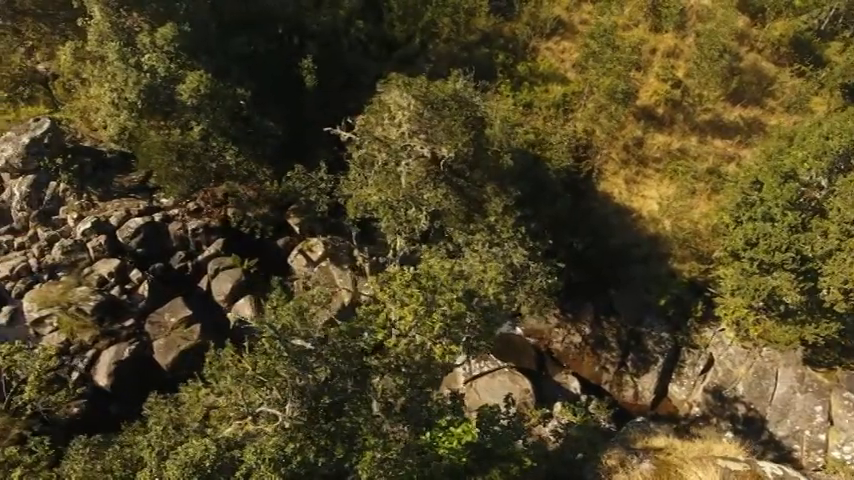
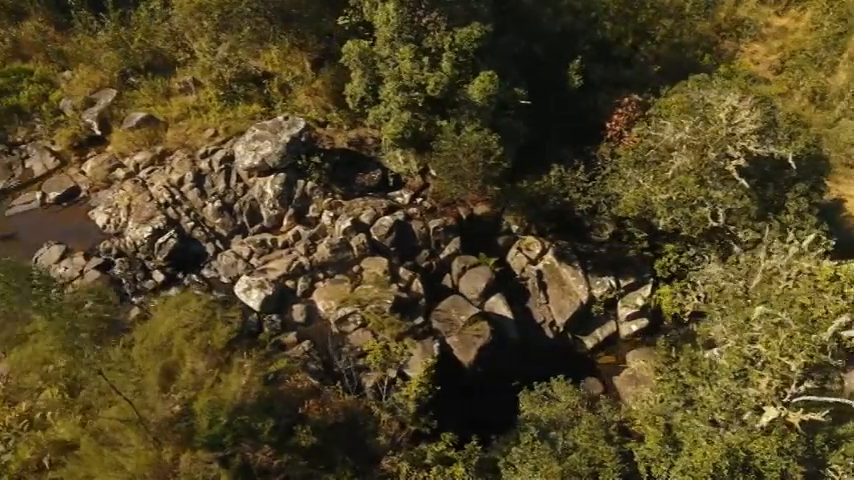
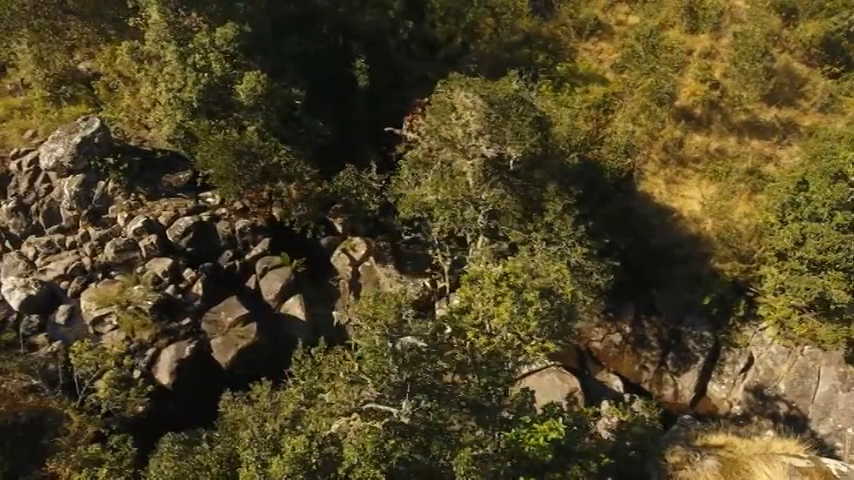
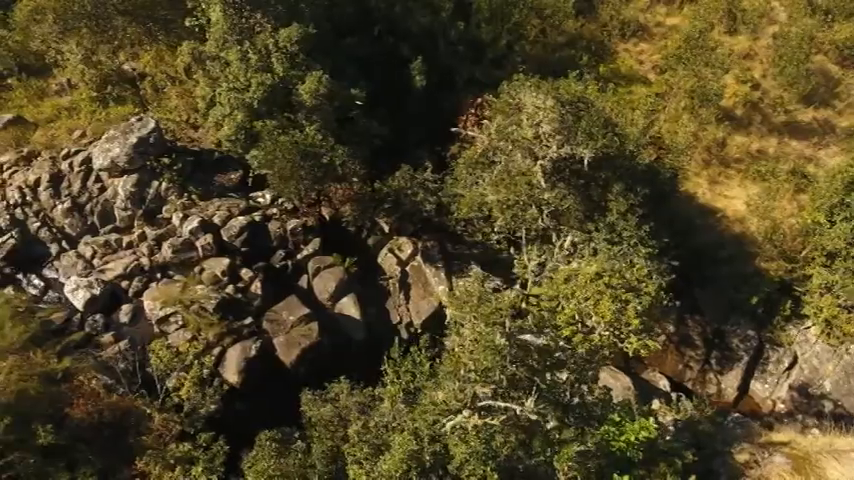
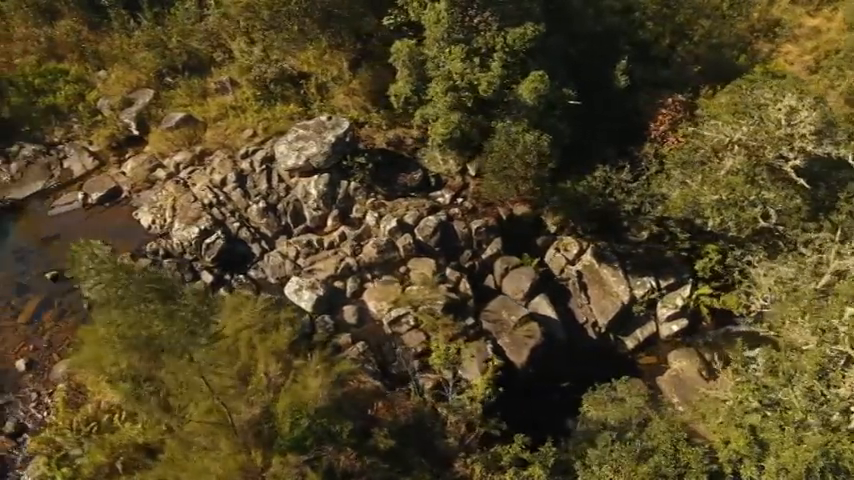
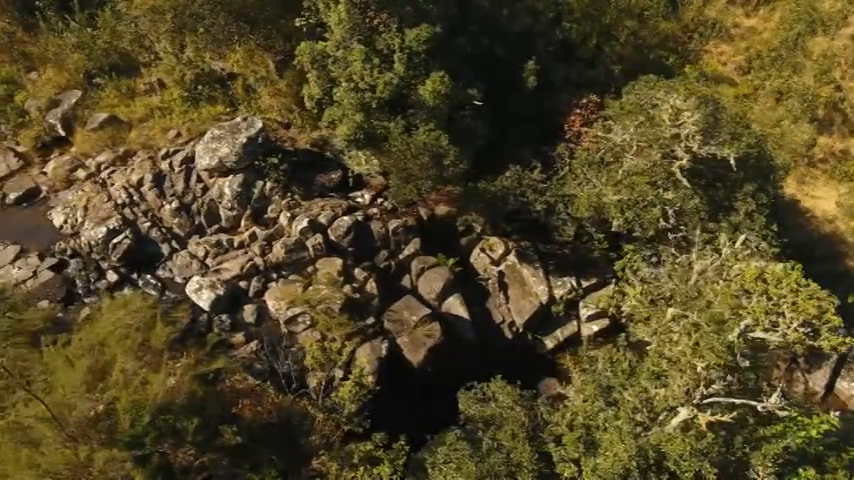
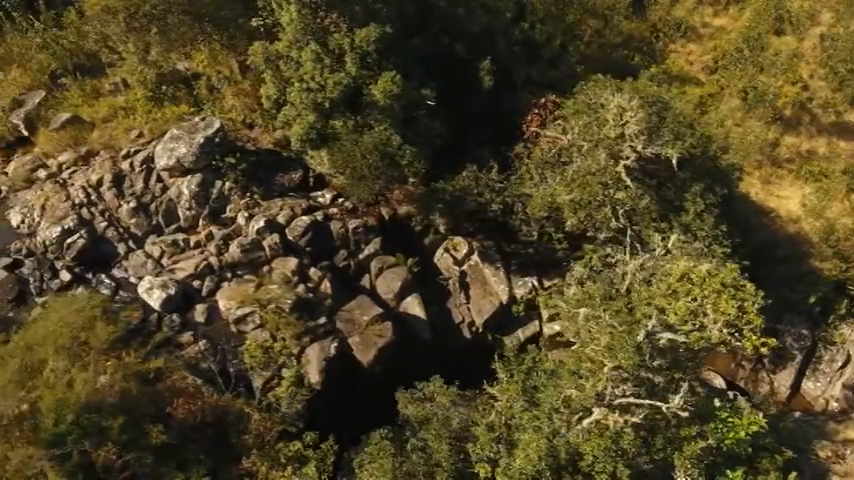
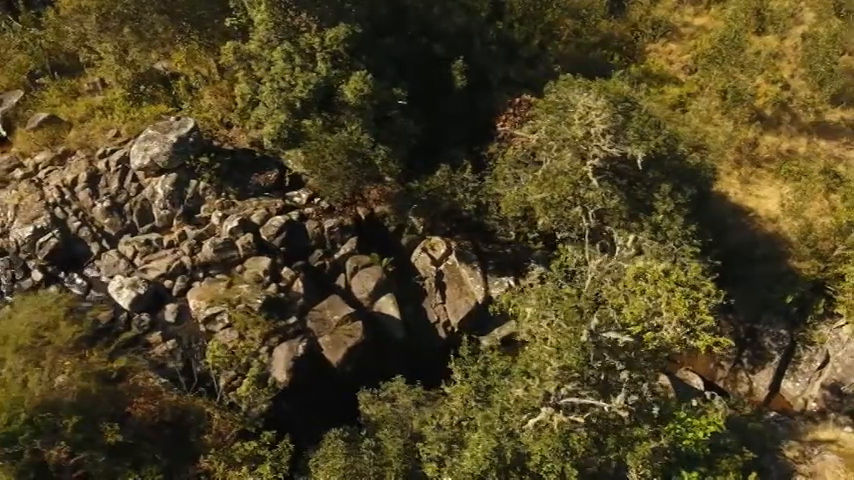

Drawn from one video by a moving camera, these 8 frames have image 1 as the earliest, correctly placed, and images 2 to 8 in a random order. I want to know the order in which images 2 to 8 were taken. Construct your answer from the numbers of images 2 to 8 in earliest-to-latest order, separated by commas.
3, 4, 8, 7, 6, 2, 5
